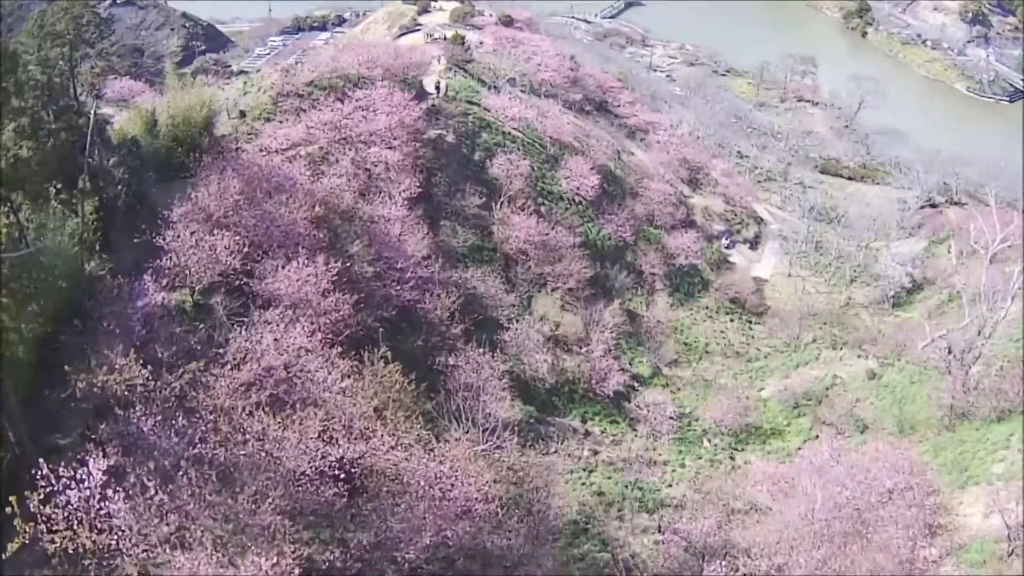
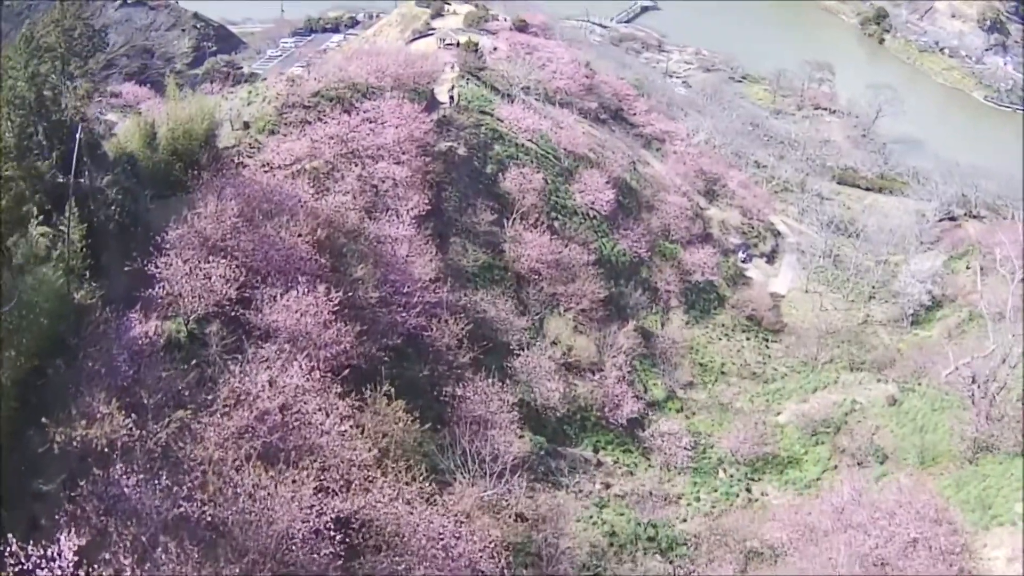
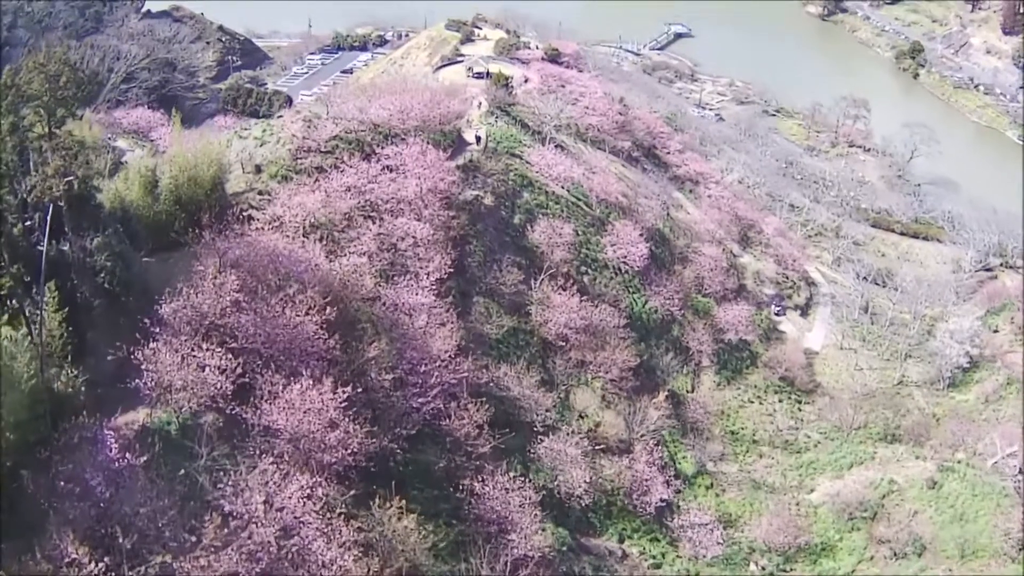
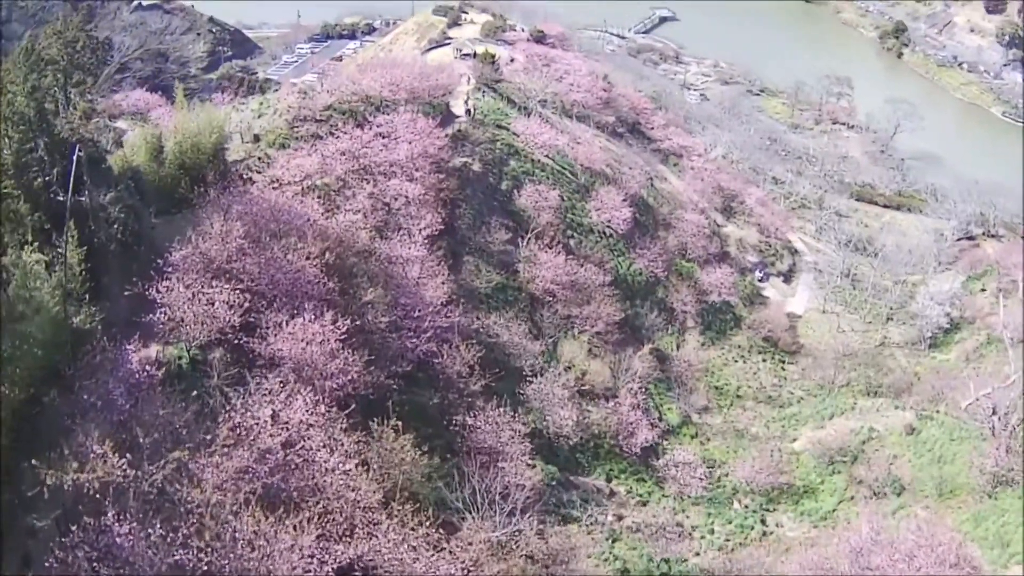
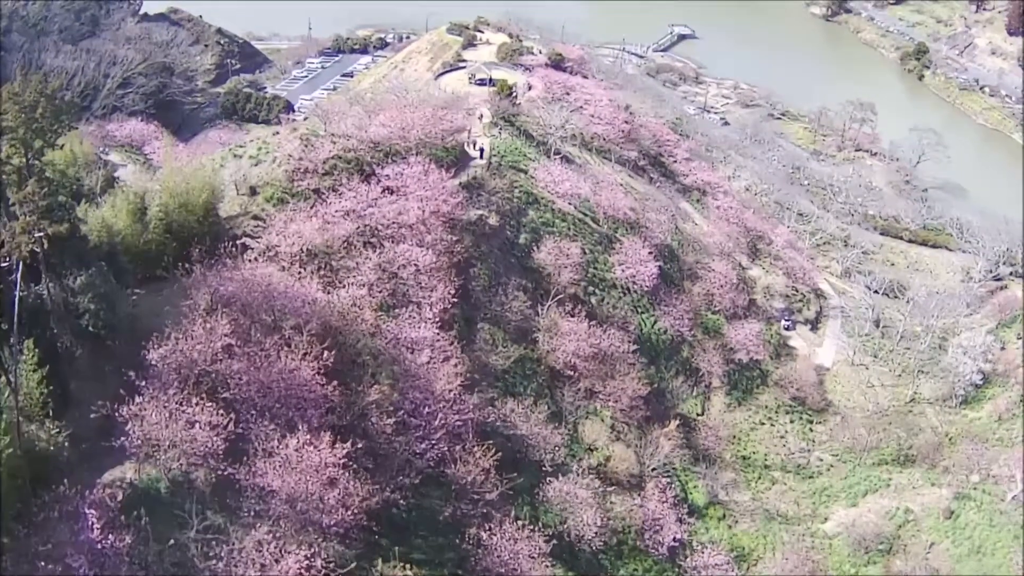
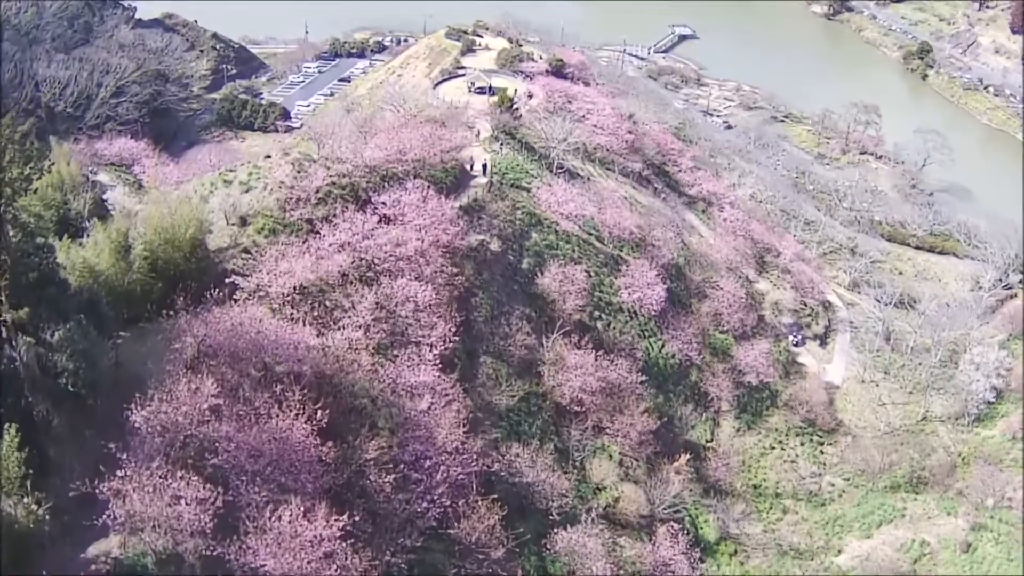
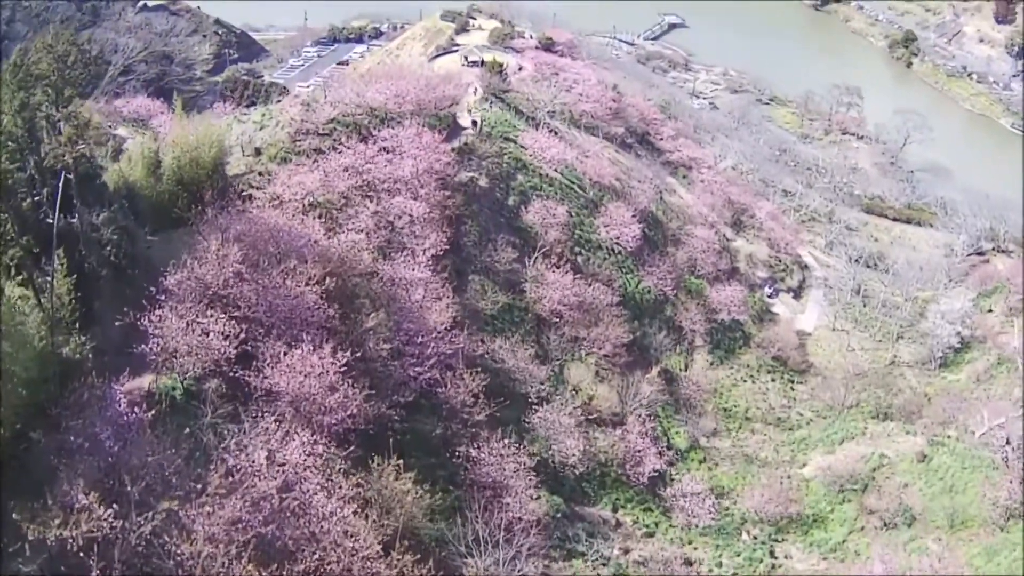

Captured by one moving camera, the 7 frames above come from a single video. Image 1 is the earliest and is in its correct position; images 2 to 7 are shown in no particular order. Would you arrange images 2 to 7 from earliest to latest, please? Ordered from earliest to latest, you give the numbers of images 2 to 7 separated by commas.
2, 4, 7, 3, 5, 6
